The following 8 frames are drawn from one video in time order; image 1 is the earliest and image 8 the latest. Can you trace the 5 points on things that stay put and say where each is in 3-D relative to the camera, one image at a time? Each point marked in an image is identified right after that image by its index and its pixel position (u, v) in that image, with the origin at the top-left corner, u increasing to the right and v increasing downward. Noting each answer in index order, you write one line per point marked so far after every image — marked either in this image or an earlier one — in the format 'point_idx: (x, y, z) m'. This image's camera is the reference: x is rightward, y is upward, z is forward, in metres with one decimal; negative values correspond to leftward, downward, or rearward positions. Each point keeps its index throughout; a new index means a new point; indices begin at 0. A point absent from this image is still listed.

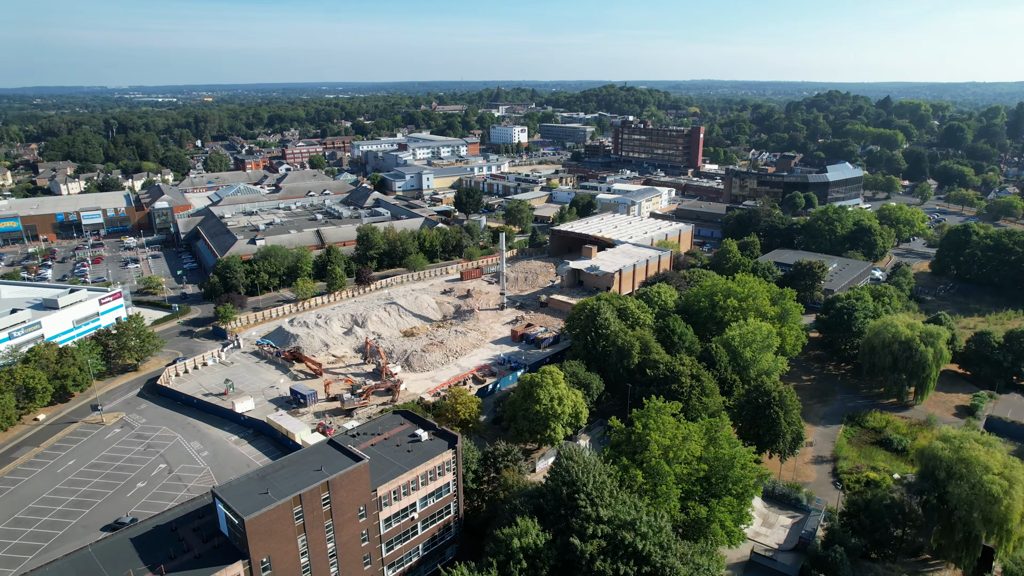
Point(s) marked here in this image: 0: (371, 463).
0: (-3.9, -4.8, +17.6) m
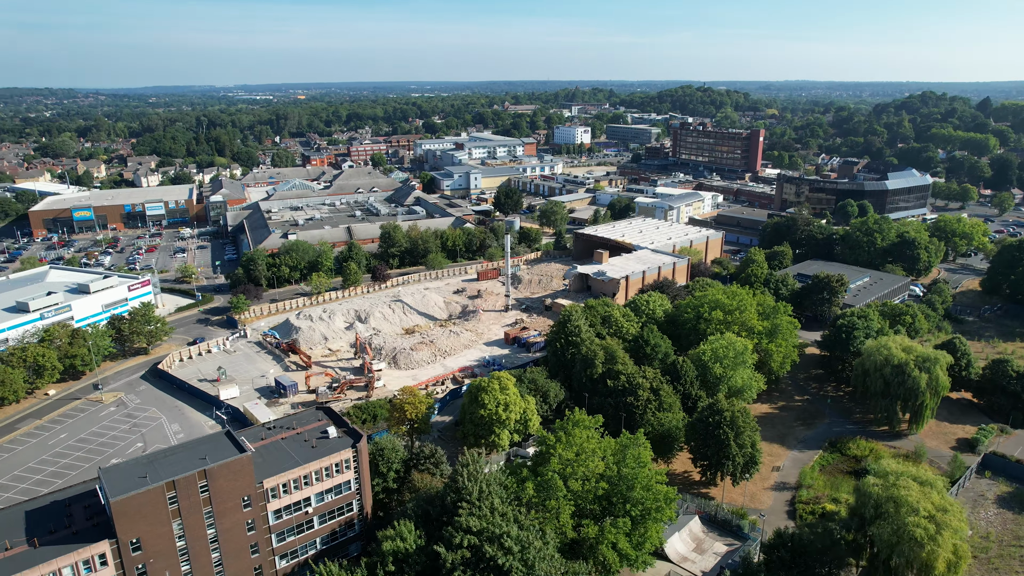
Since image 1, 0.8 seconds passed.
0: (-6.8, -4.8, +18.2) m
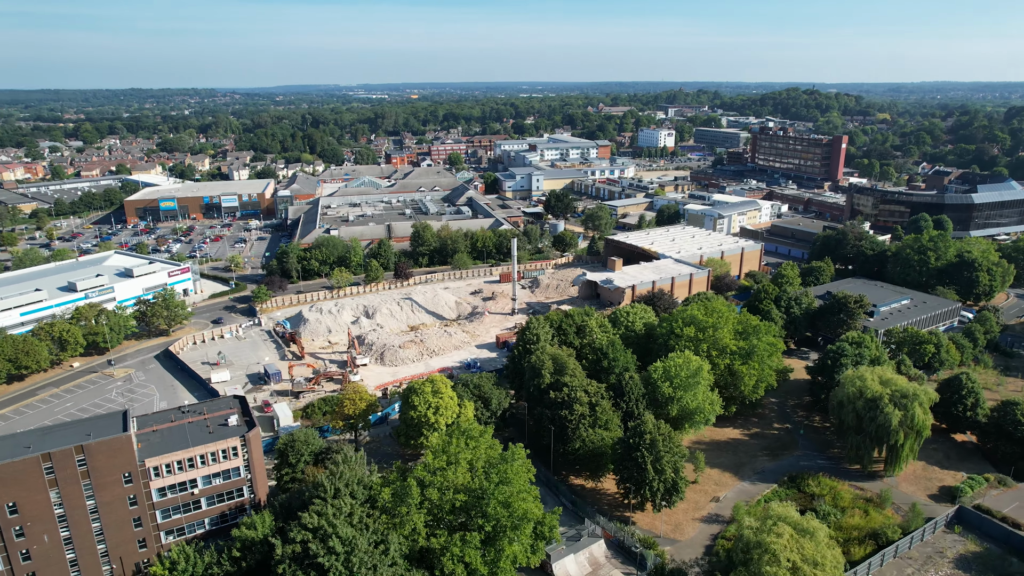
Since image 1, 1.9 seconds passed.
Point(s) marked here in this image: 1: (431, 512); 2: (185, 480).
0: (-10.4, -4.6, +19.4) m
1: (-2.2, -6.1, +17.5) m
2: (-9.6, -5.7, +18.9) m
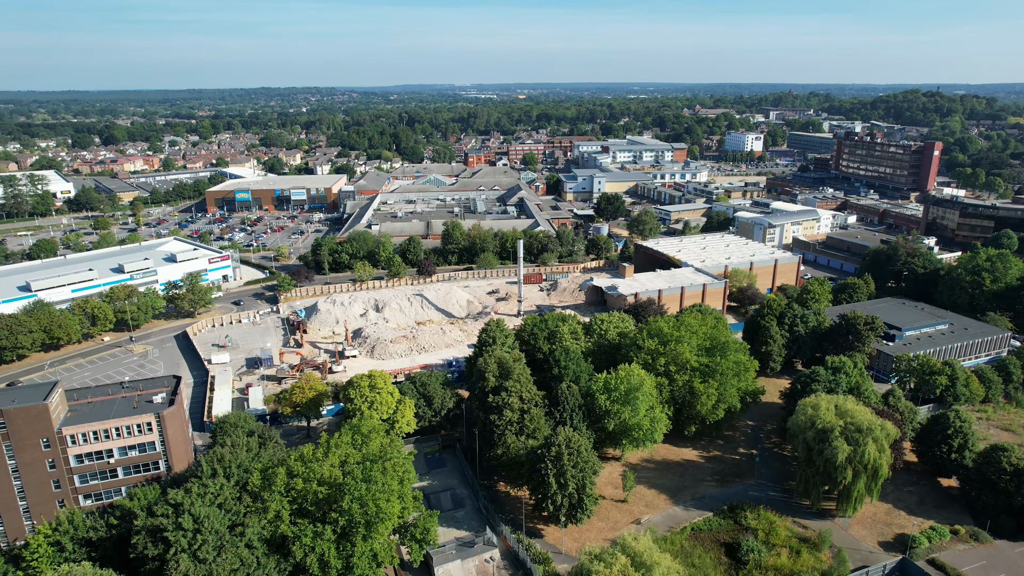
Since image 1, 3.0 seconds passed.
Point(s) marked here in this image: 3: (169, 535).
0: (-13.7, -4.0, +21.1) m
1: (-6.0, -6.0, +18.0) m
2: (-13.1, -5.2, +20.5) m
3: (-8.7, -6.2, +16.2) m
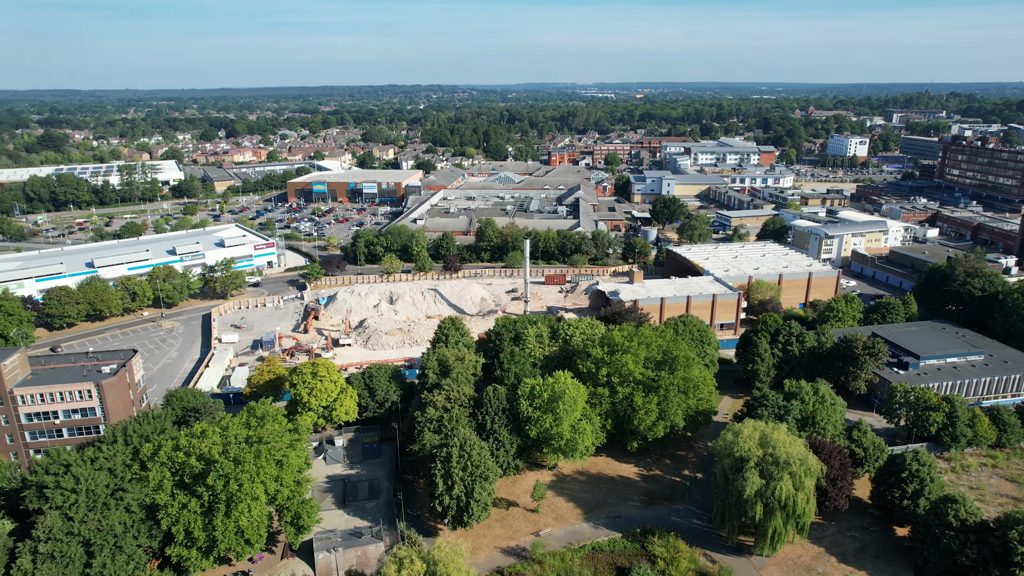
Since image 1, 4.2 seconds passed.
0: (-16.9, -3.2, +23.5) m
1: (-10.0, -5.6, +19.1) m
2: (-16.4, -4.4, +22.8) m
3: (-12.9, -5.6, +17.9) m
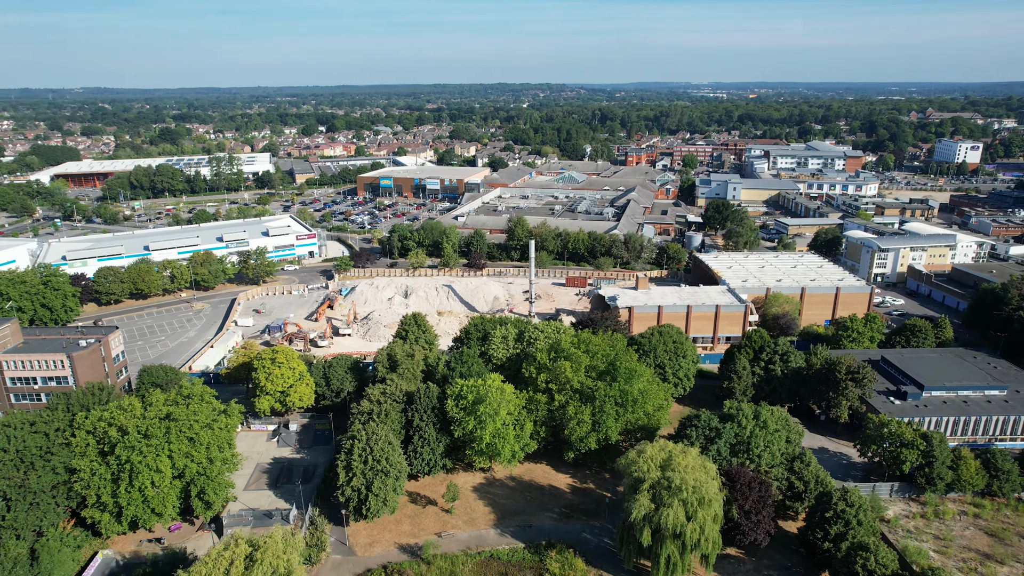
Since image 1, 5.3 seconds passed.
0: (-19.4, -2.3, +26.2) m
1: (-13.4, -5.0, +20.8) m
2: (-19.1, -3.5, +25.4) m
3: (-16.5, -5.0, +20.0) m
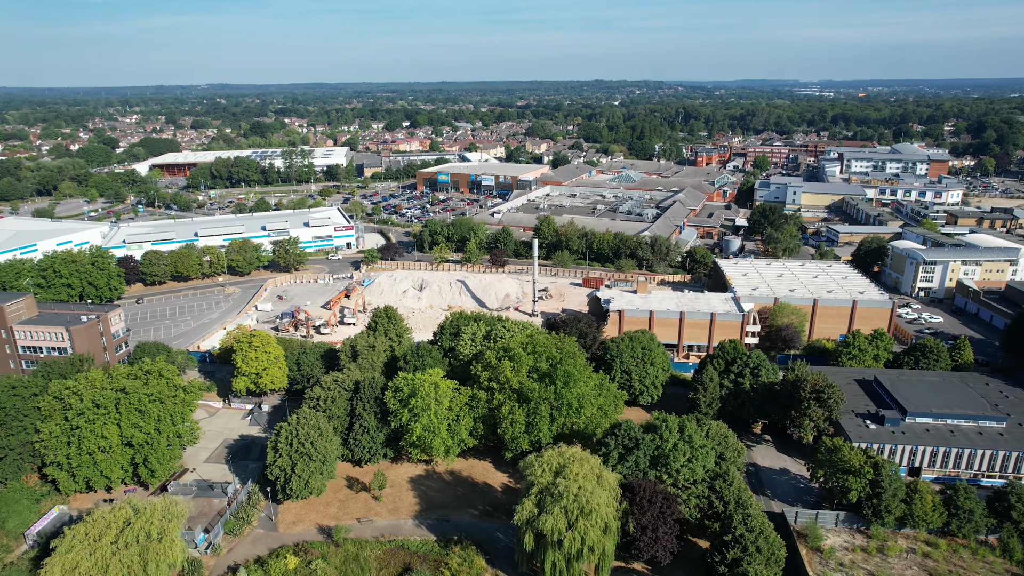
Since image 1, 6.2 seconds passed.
0: (-21.2, -1.4, +29.2) m
1: (-16.1, -4.3, +23.1) m
2: (-21.1, -2.6, +28.4) m
3: (-19.3, -4.1, +22.7) m
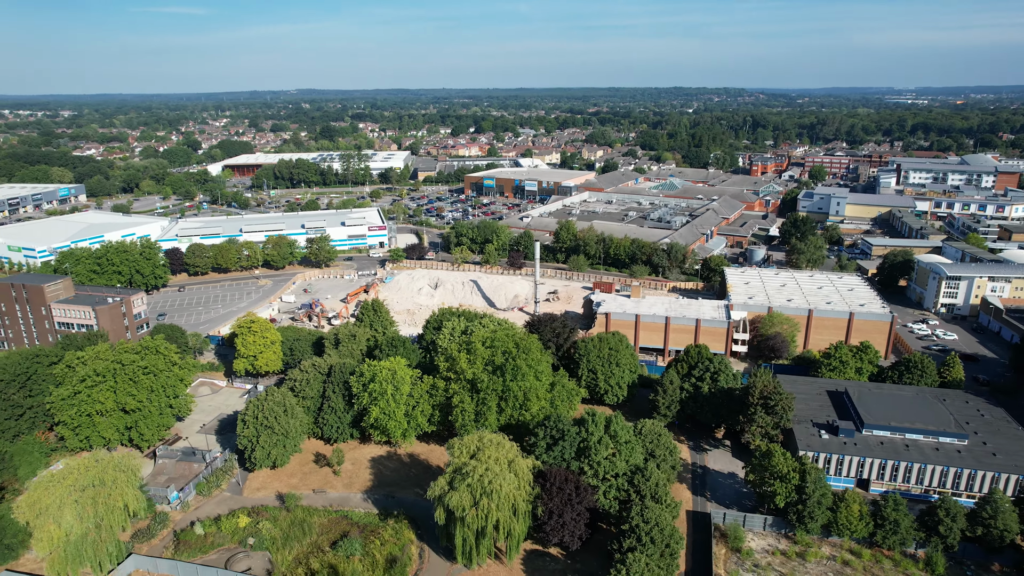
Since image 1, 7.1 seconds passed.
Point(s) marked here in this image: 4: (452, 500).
0: (-22.3, -0.6, +33.1) m
1: (-18.0, -3.6, +26.4) m
2: (-22.3, -1.7, +32.3) m
3: (-21.2, -3.3, +26.4) m
4: (-1.6, -6.4, +19.4) m
